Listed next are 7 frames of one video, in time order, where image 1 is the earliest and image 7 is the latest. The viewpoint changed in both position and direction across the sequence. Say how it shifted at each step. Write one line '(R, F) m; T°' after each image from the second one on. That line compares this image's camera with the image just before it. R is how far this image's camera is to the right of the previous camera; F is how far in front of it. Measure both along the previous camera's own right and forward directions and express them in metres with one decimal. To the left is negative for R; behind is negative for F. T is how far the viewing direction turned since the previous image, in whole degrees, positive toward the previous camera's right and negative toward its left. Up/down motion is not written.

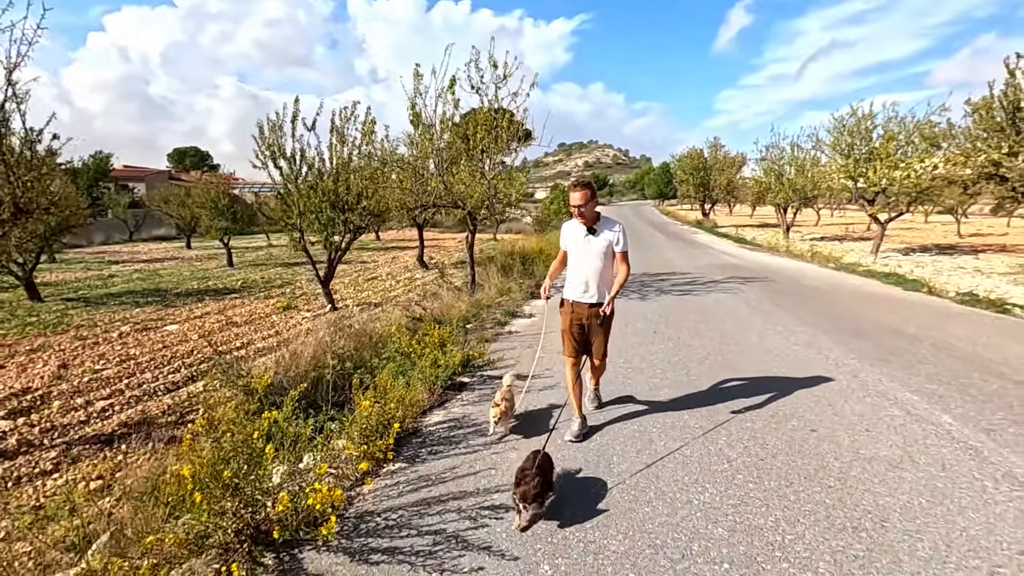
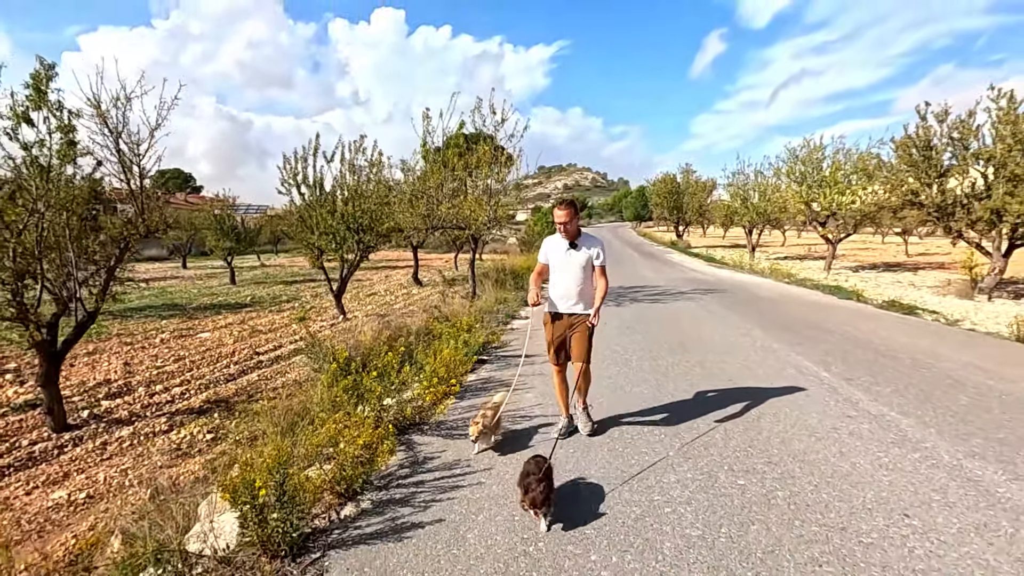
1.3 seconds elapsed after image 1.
(-0.4, -1.9) m; +2°
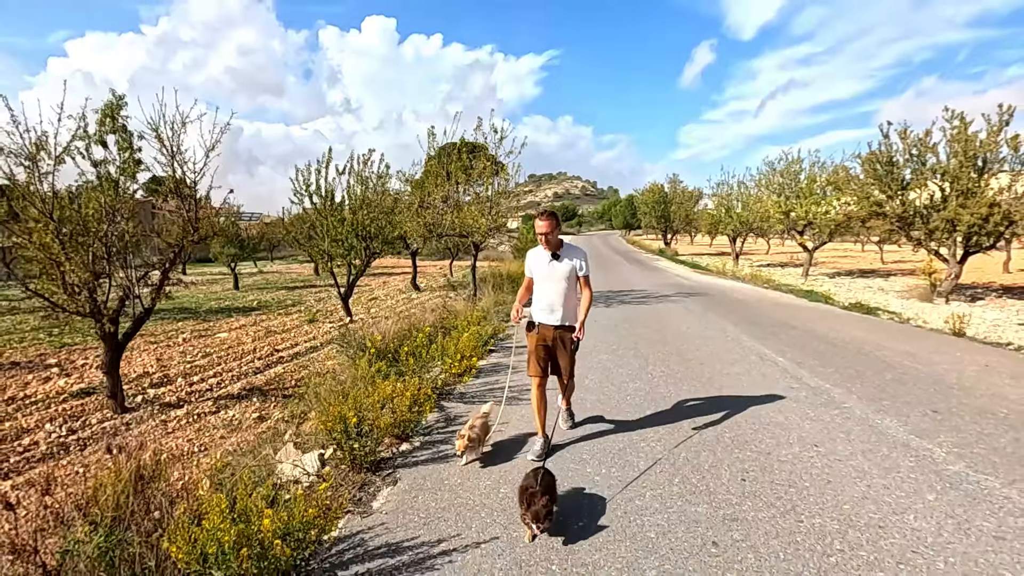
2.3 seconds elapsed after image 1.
(-0.2, -1.2) m; +1°
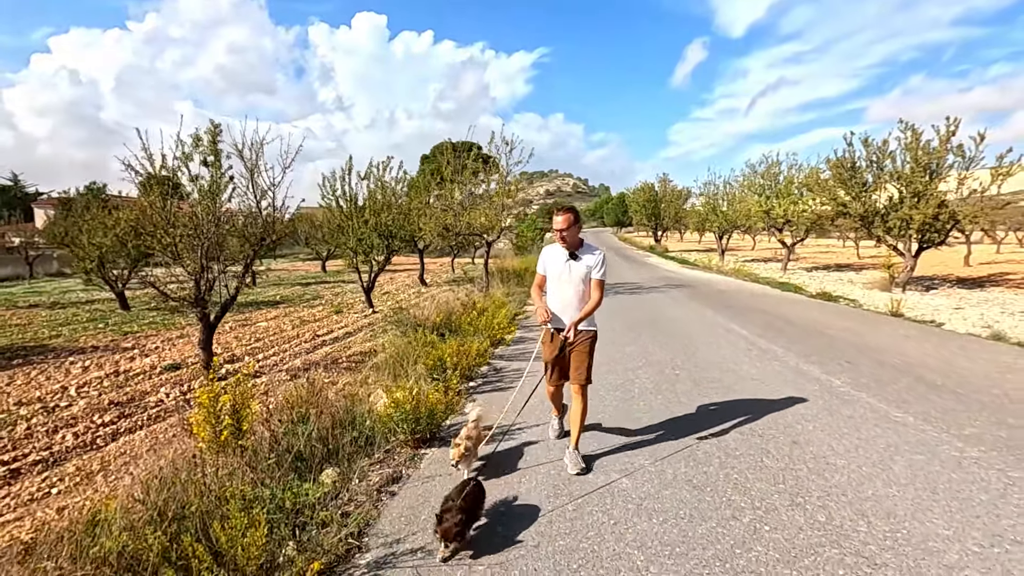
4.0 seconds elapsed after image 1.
(-0.5, -2.0) m; +1°
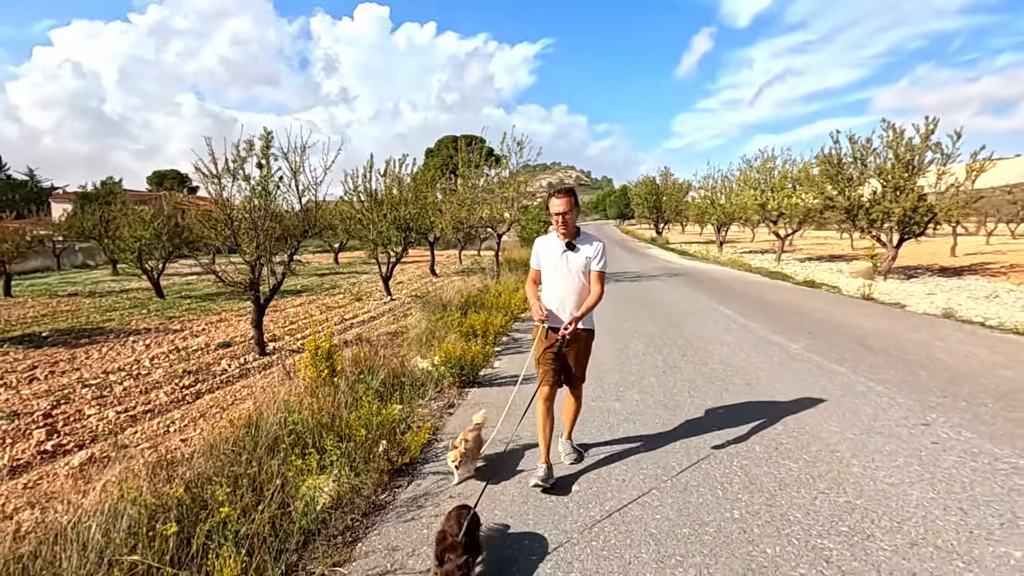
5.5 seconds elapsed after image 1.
(-0.2, -1.5) m; 0°
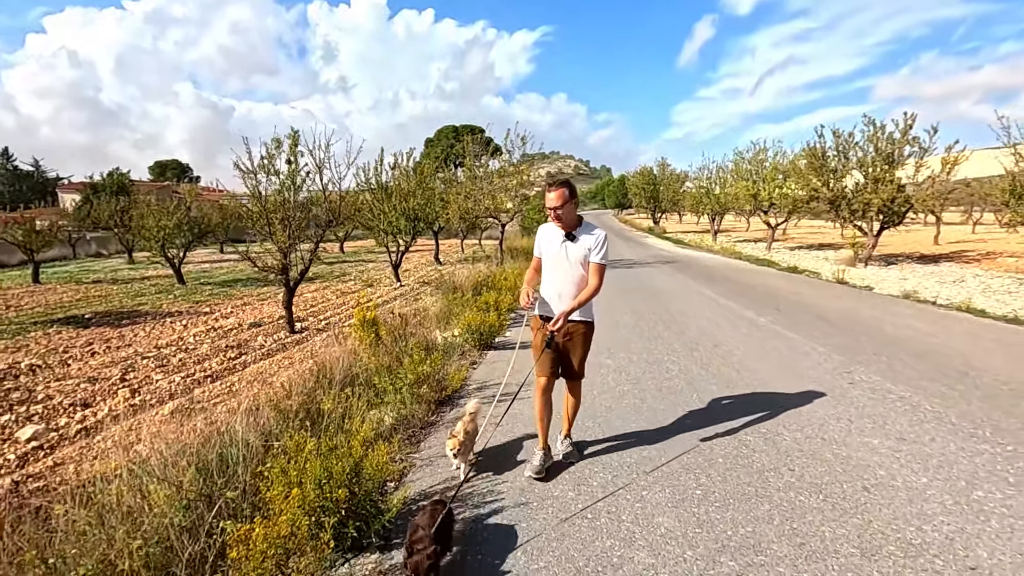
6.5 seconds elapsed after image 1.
(-0.2, -1.3) m; 0°
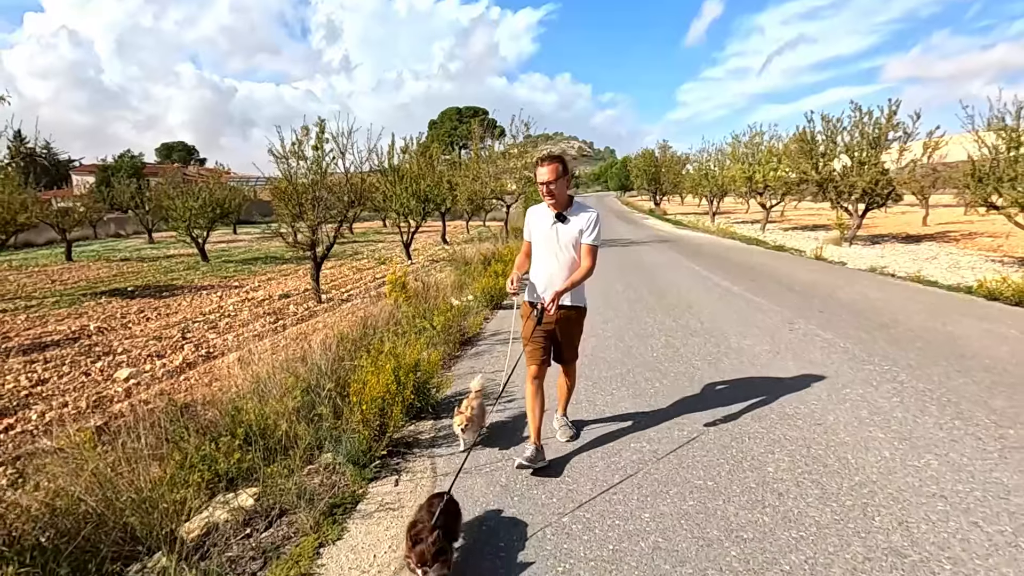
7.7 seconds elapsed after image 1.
(-0.1, -1.4) m; 0°
